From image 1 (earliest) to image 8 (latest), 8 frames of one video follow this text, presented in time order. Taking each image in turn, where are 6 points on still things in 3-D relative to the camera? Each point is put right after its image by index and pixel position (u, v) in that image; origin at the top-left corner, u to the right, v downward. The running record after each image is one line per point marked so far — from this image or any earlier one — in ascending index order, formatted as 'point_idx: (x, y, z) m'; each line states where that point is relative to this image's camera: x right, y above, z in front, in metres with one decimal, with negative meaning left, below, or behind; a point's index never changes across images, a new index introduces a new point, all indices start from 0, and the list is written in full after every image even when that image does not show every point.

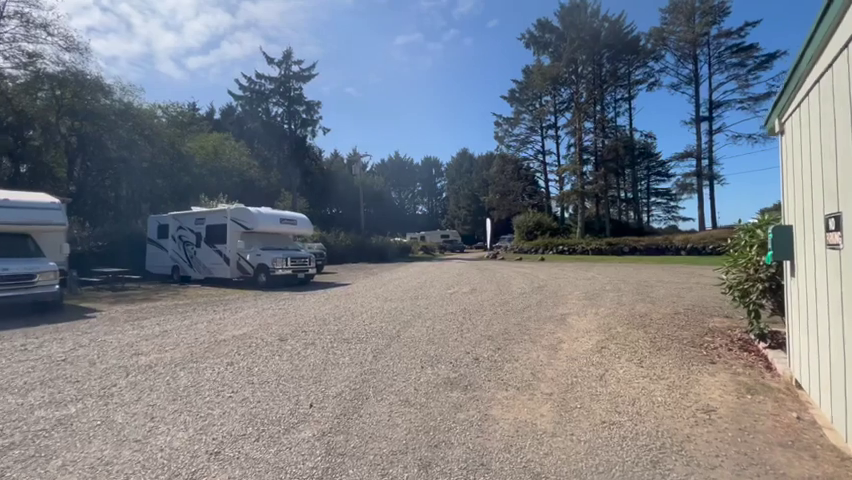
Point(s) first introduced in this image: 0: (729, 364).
0: (+4.7, -1.9, +6.2) m
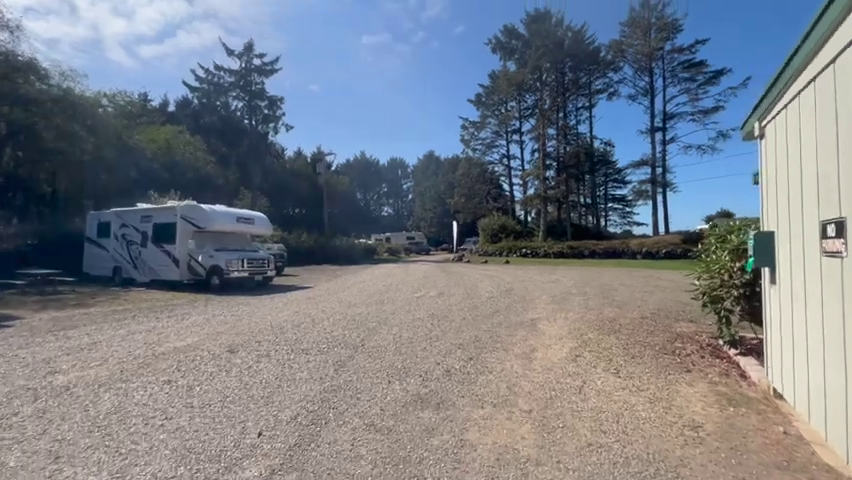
0: (+4.3, -2.0, +6.0) m
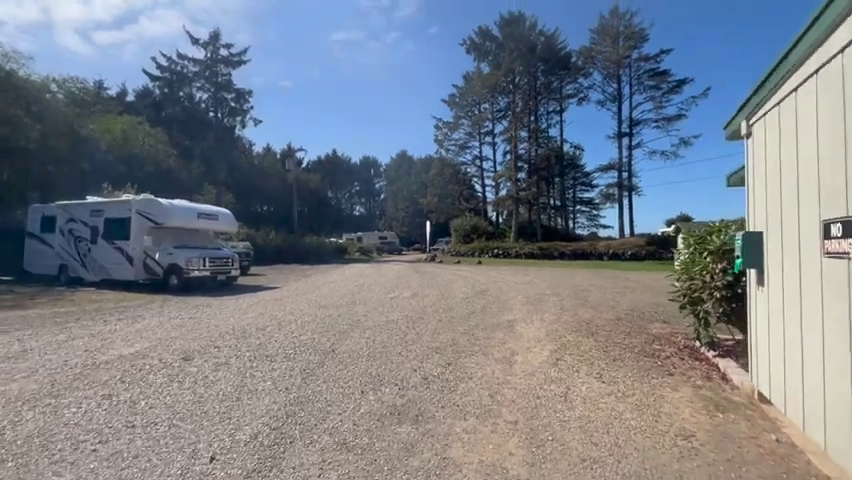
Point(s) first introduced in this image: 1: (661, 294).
0: (+3.9, -2.0, +5.9) m
1: (+8.8, -2.1, +14.8) m
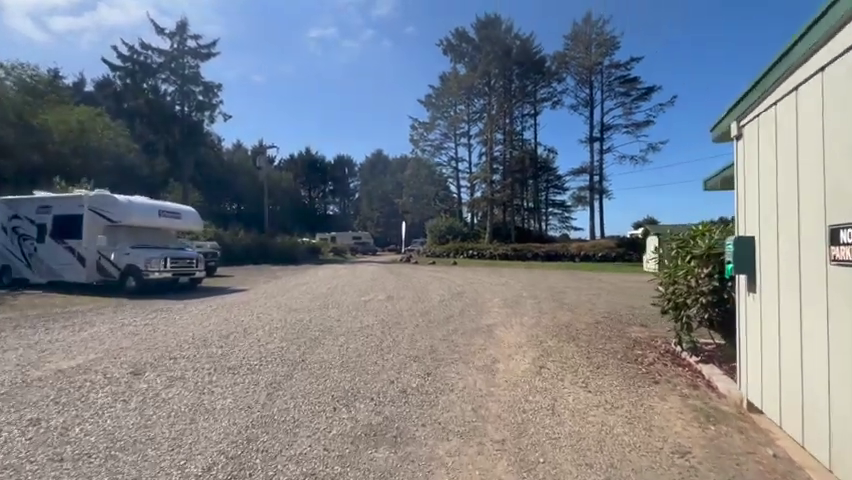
0: (+3.6, -2.1, +5.8) m
1: (+7.9, -2.2, +14.9) m
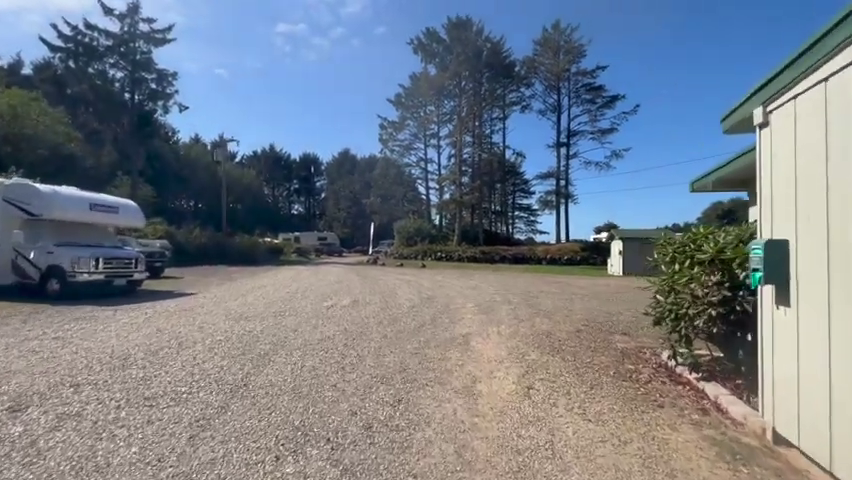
0: (+3.2, -2.1, +5.0) m
1: (+6.8, -2.3, +14.5) m
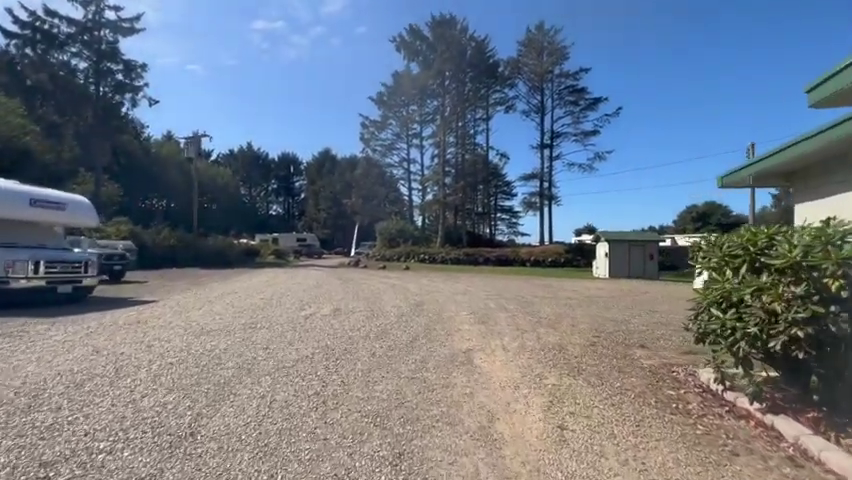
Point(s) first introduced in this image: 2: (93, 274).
0: (+3.3, -2.1, +3.9) m
1: (+6.4, -2.4, +13.6) m
2: (-11.4, -1.2, +13.5) m
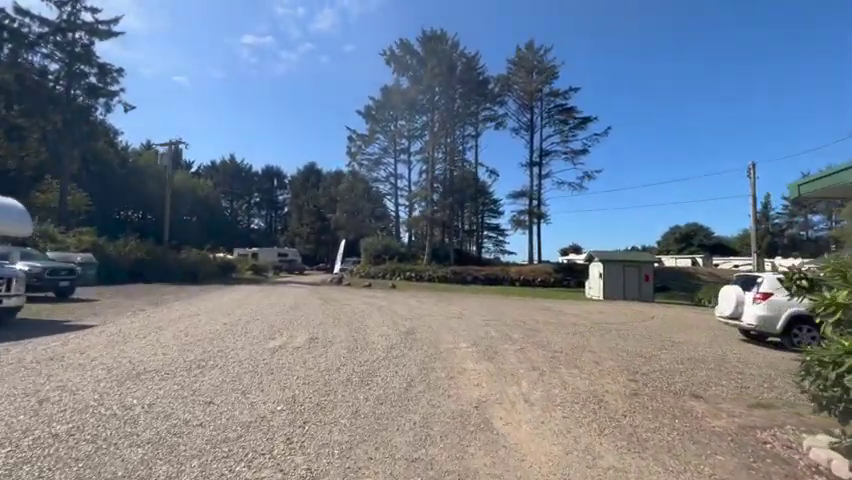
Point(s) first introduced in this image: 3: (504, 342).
0: (+3.5, -2.3, +2.2) m
1: (+6.2, -3.0, +11.9) m
2: (-11.6, -1.5, +11.2) m
3: (+2.2, -2.8, +11.1) m
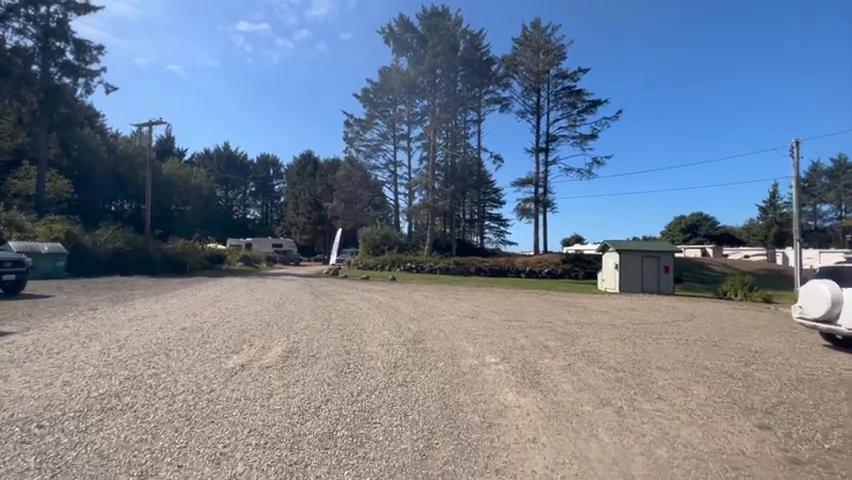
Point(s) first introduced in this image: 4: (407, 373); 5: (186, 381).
0: (+3.8, -2.1, -0.4) m
1: (+6.5, -2.6, +9.3) m
2: (-11.3, -1.1, +8.5) m
3: (+2.5, -2.4, +8.5) m
4: (-0.3, -2.3, +6.8) m
5: (-3.6, -2.1, +6.0) m
